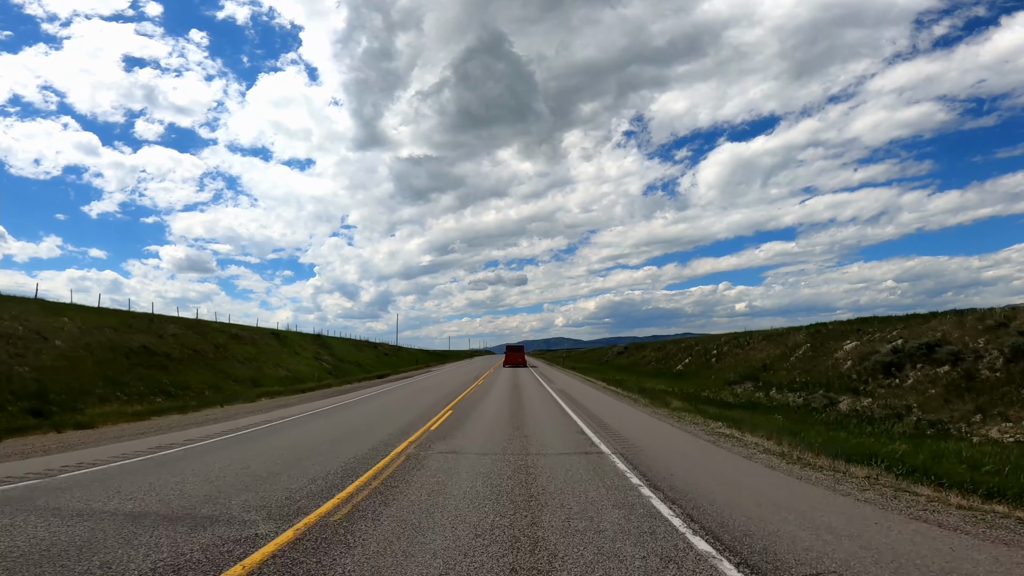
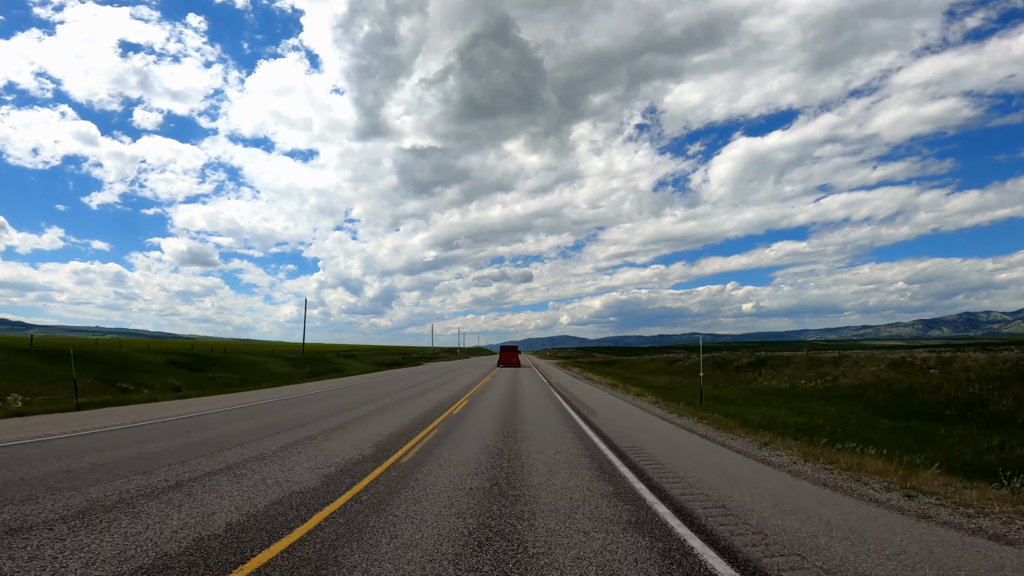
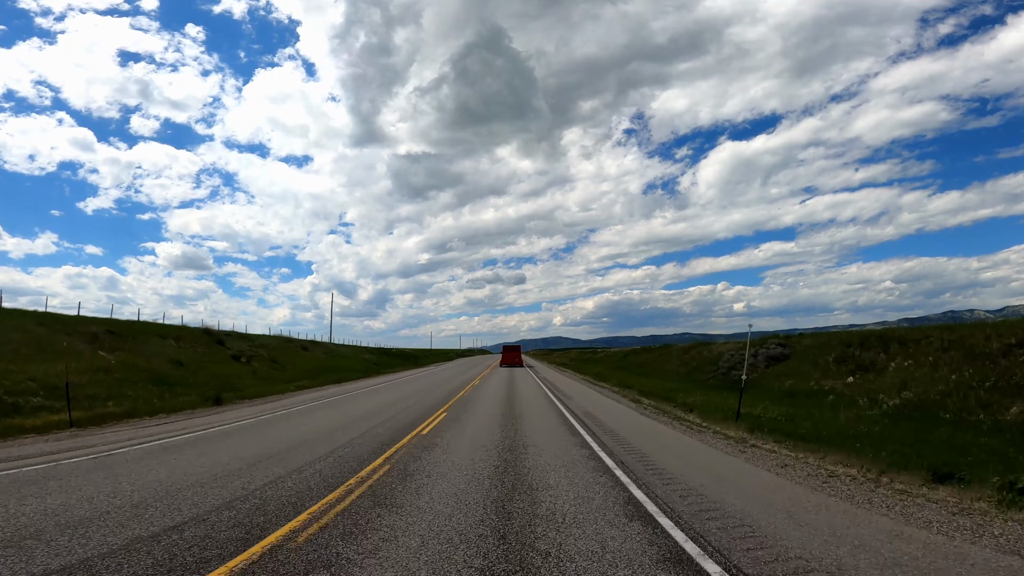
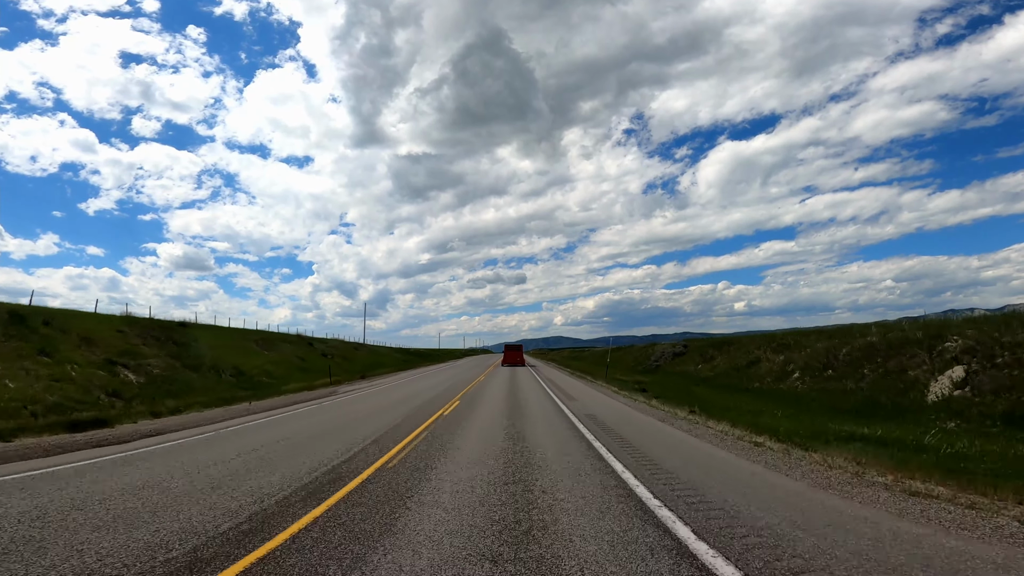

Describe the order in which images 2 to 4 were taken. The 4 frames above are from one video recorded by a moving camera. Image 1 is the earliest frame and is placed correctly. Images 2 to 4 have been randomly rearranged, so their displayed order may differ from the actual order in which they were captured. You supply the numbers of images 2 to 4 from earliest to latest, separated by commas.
4, 3, 2
